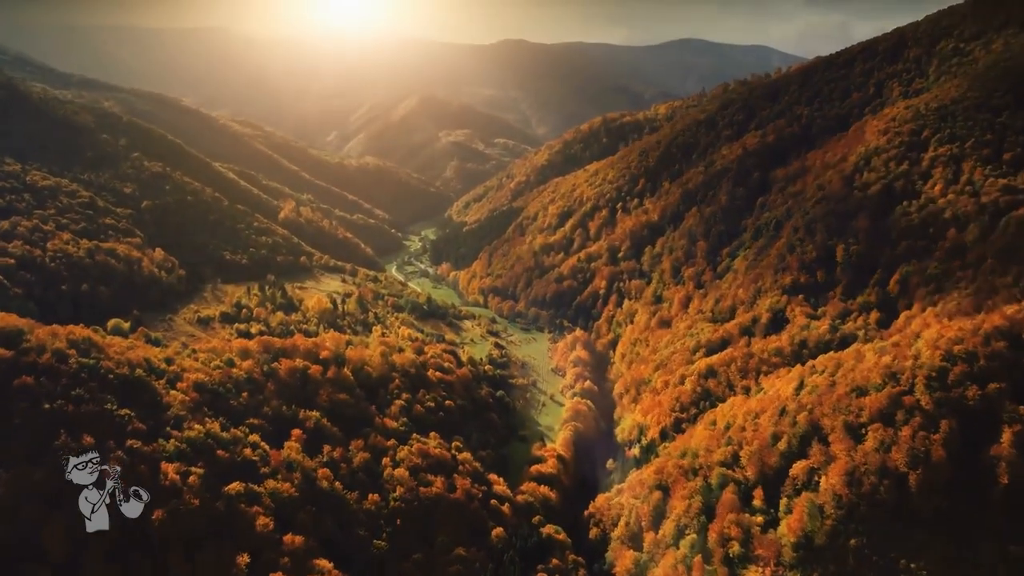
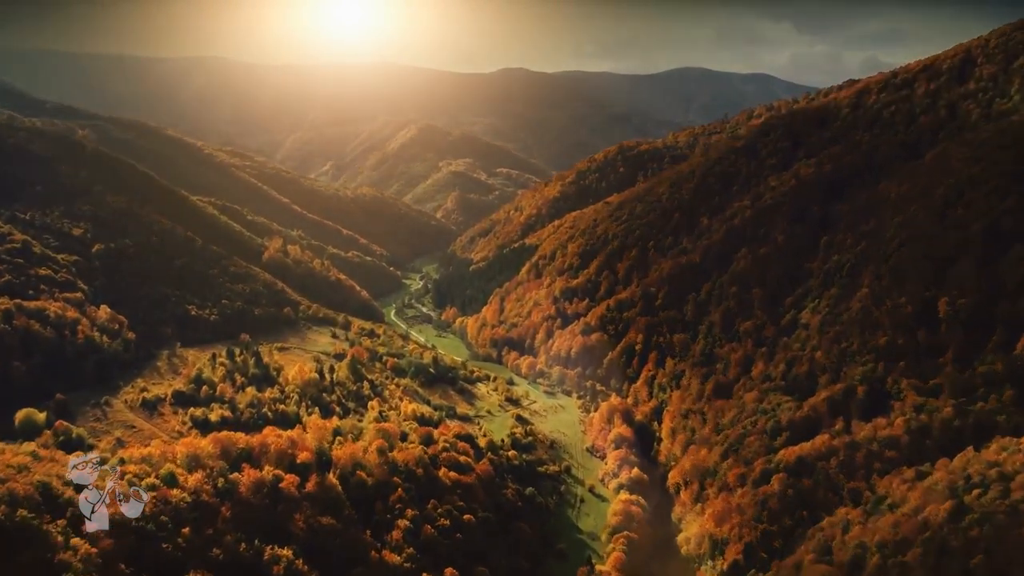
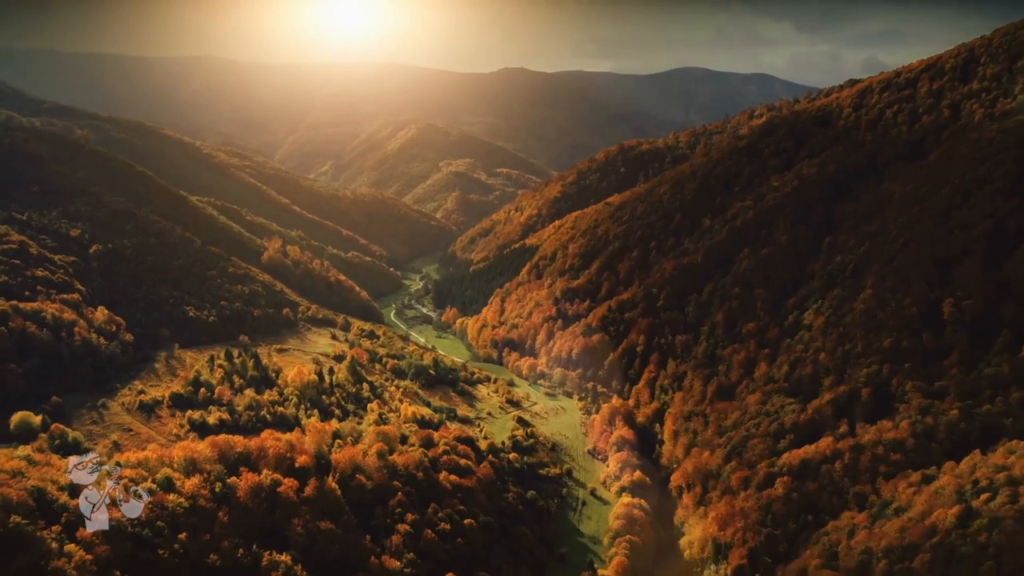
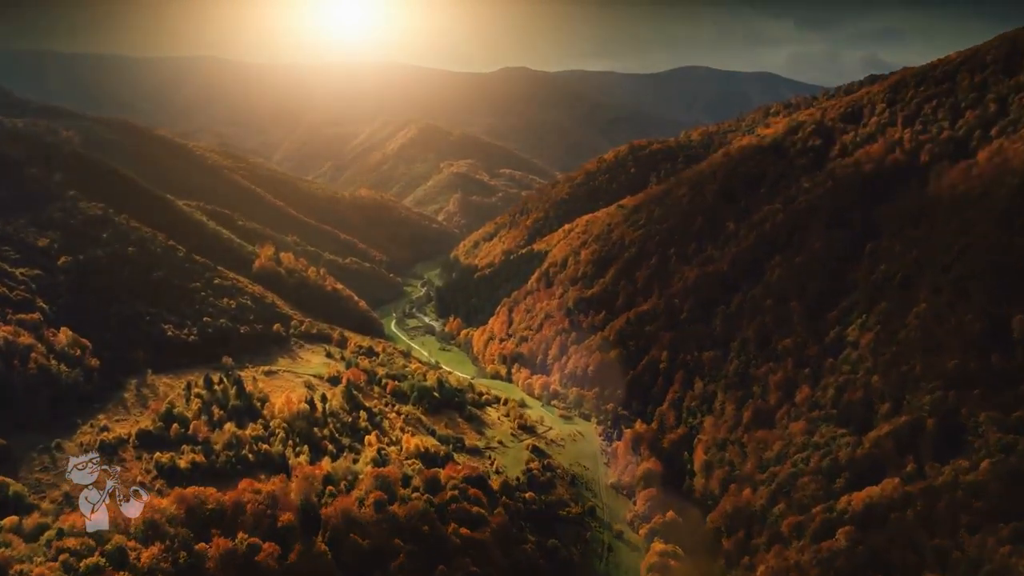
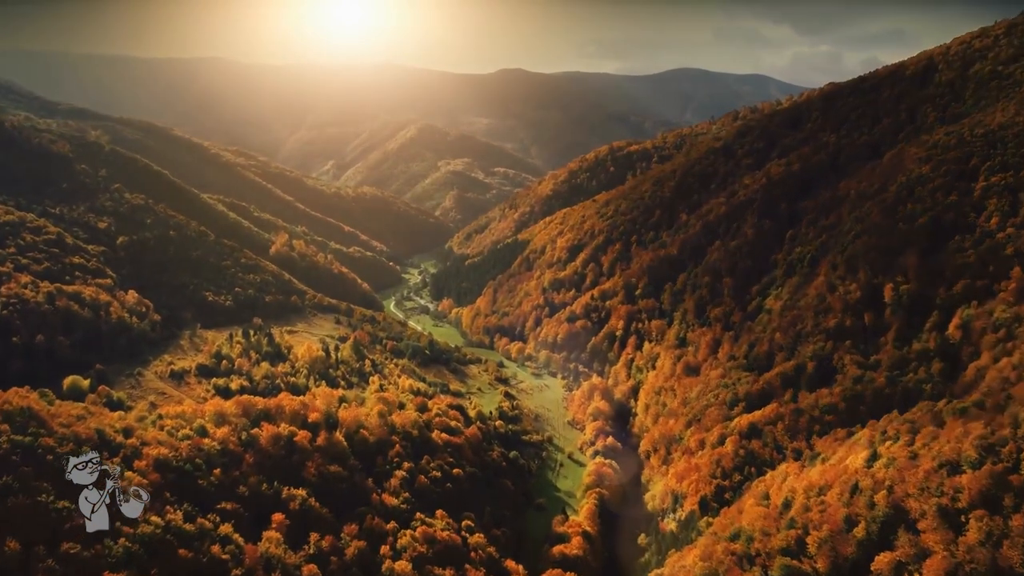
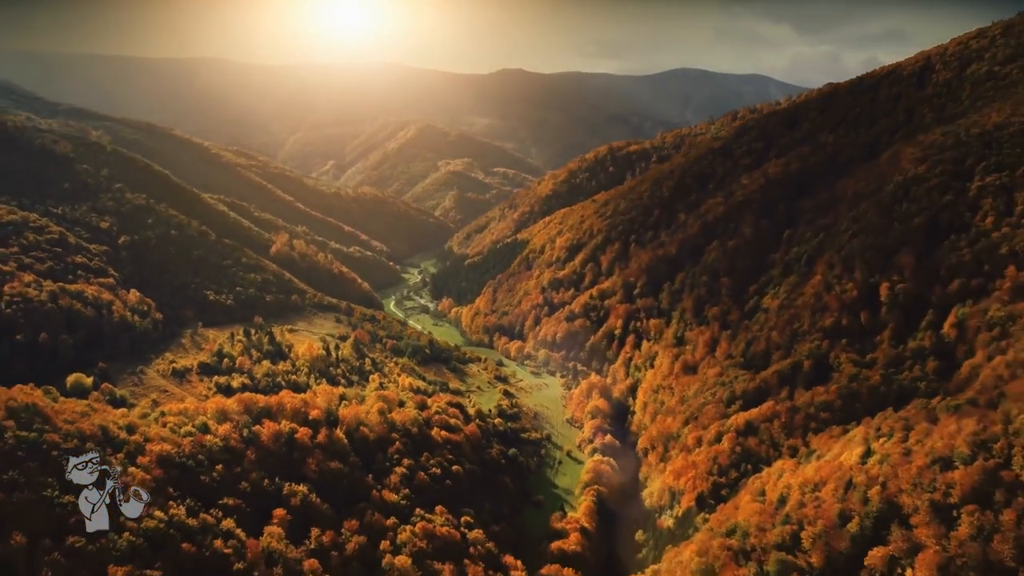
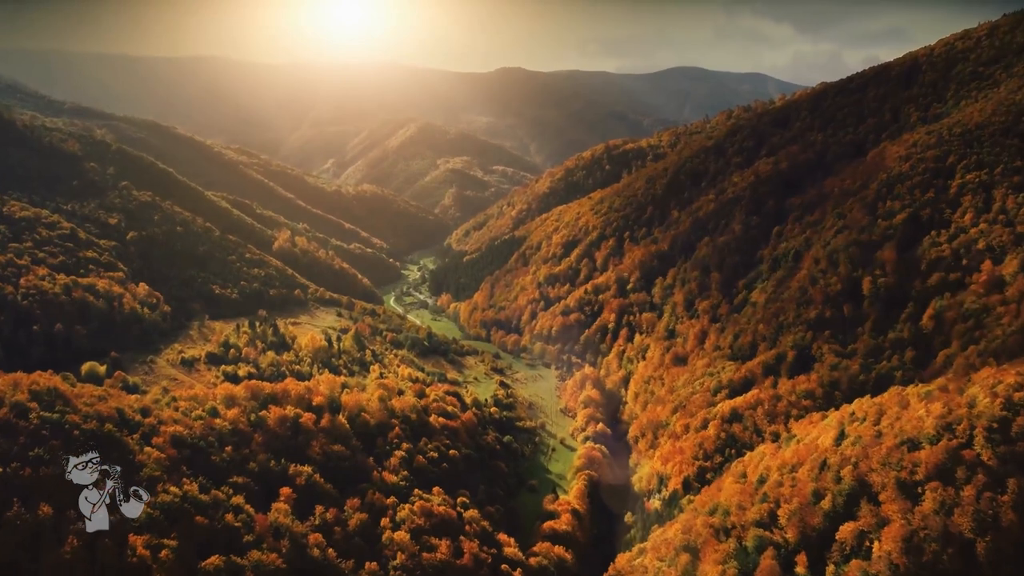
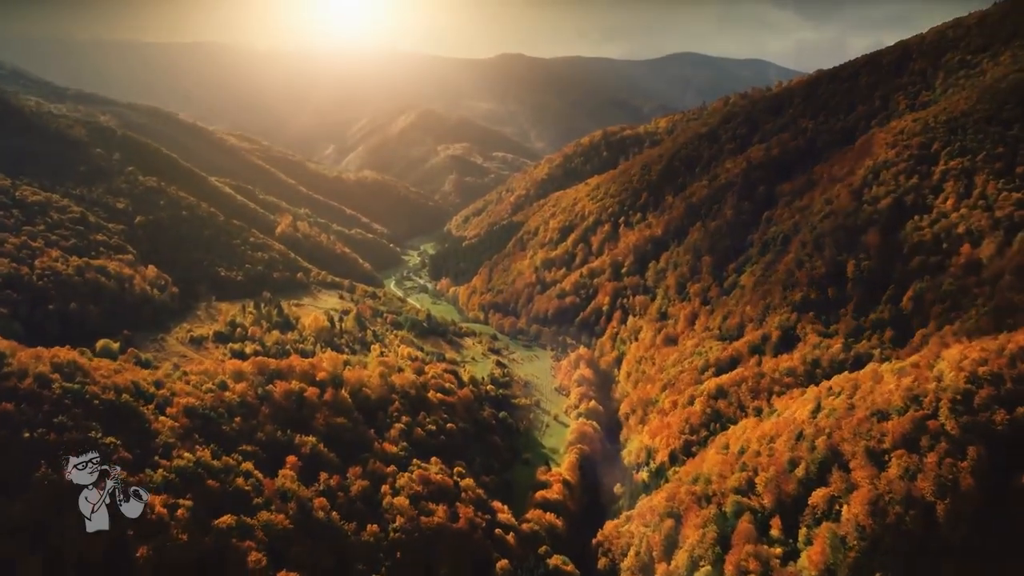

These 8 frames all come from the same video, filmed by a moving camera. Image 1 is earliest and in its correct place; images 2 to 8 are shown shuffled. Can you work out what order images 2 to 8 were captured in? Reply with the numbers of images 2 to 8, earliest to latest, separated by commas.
8, 7, 5, 2, 4, 3, 6
